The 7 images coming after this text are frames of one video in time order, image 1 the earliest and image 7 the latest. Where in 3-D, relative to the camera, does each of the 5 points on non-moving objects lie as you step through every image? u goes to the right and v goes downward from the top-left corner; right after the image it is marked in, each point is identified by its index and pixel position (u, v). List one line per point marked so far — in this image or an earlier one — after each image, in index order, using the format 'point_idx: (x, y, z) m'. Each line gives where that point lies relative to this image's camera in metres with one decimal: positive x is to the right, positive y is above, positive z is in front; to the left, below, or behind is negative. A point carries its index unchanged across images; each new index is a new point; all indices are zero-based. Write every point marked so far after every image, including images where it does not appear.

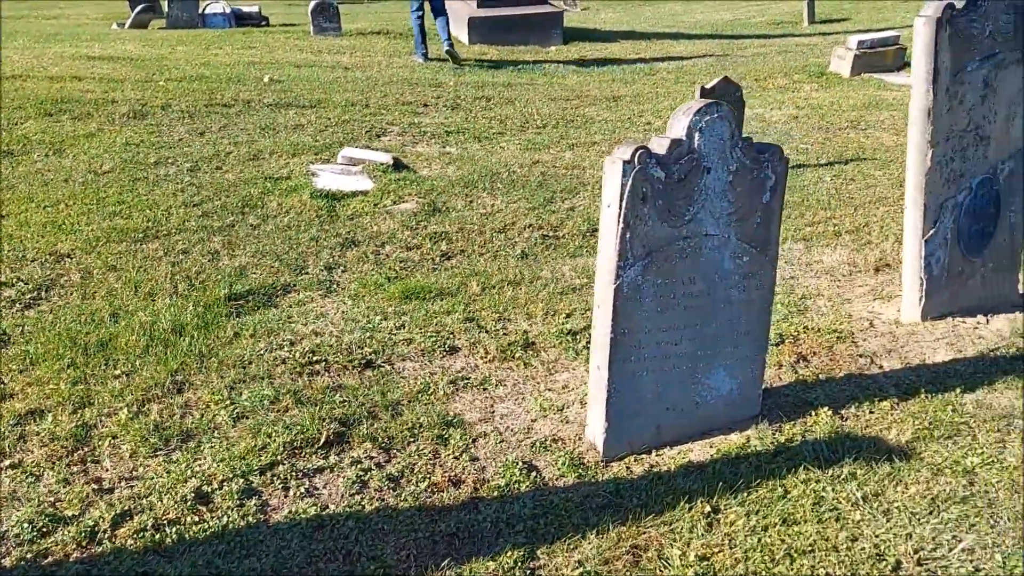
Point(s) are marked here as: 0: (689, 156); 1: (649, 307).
0: (+0.7, +0.5, +3.0) m
1: (+0.5, -0.1, +3.1) m
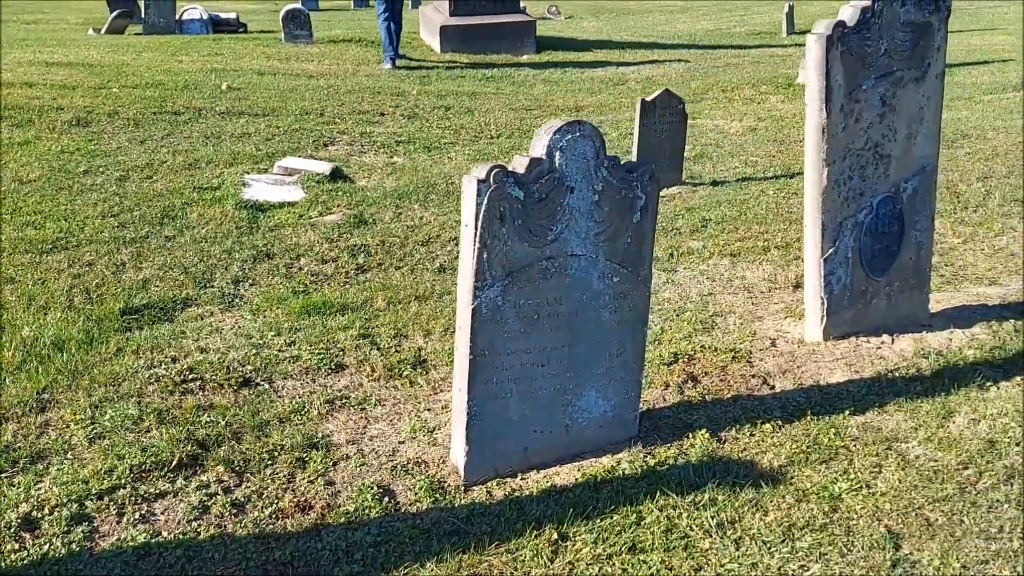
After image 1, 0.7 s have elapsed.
0: (+0.1, +0.4, +3.0) m
1: (0.0, -0.1, +3.0) m
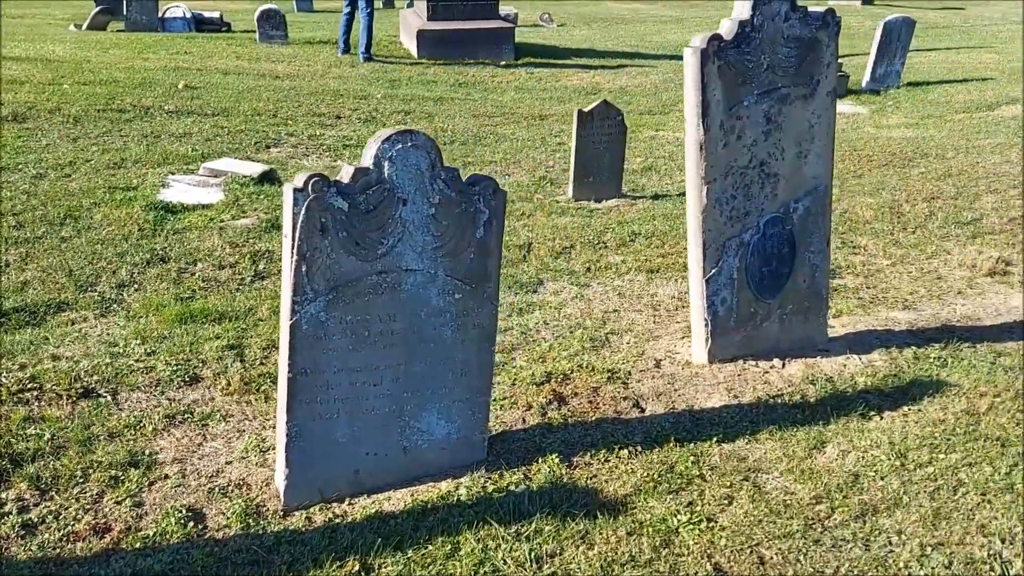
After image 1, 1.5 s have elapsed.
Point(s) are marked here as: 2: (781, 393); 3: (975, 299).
0: (-0.5, +0.3, +2.8) m
1: (-0.6, -0.2, +2.9) m
2: (+1.3, -0.5, +4.0) m
3: (+3.0, -0.1, +5.5) m
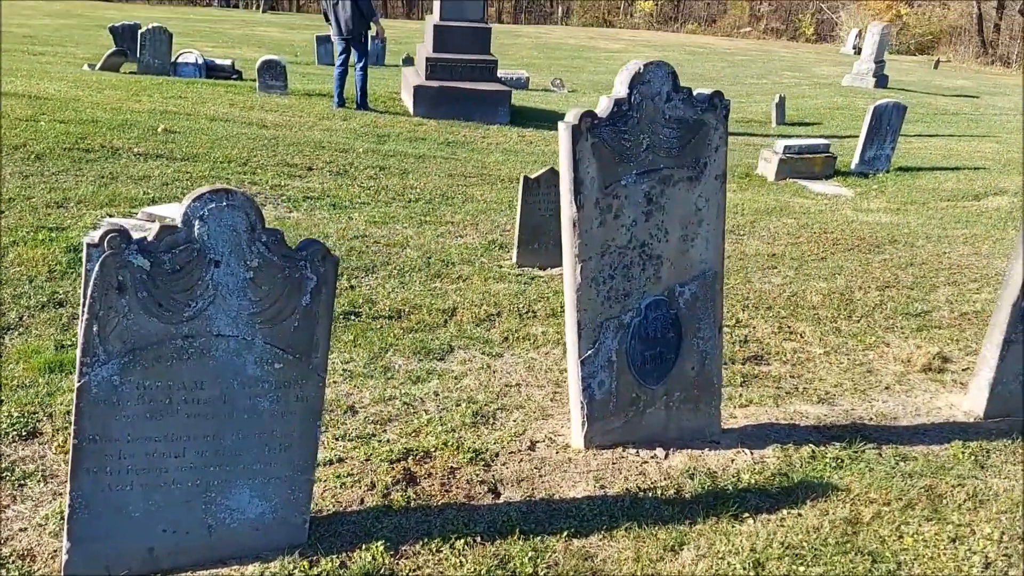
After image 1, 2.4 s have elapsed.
0: (-1.1, +0.1, +2.7) m
1: (-1.2, -0.4, +2.7) m
2: (+0.6, -0.9, +3.8) m
3: (+2.4, -0.7, +5.3) m
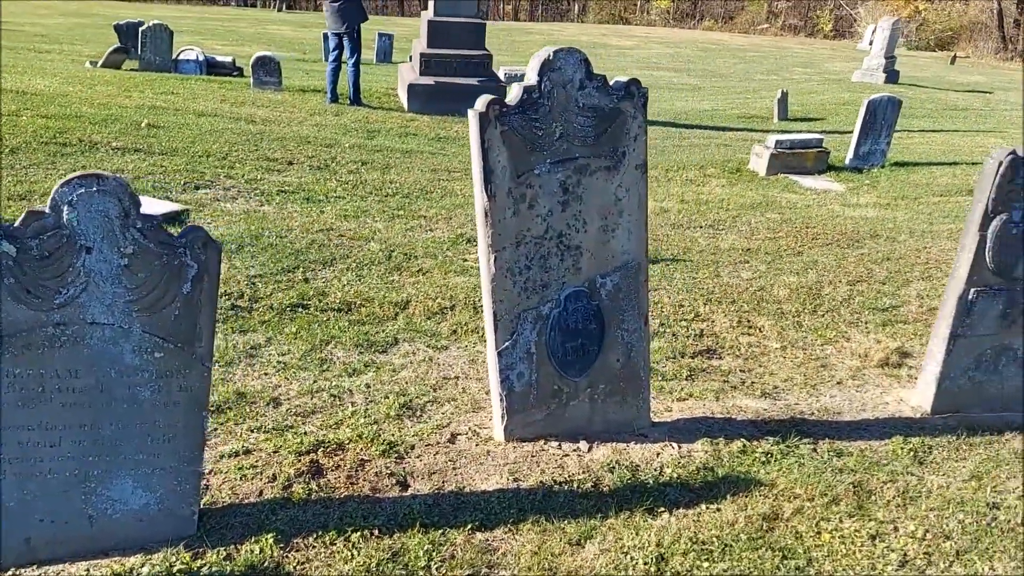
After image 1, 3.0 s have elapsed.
0: (-1.5, +0.2, +2.7) m
1: (-1.6, -0.4, +2.7) m
2: (+0.3, -0.9, +3.7) m
3: (+2.1, -0.6, +5.2) m
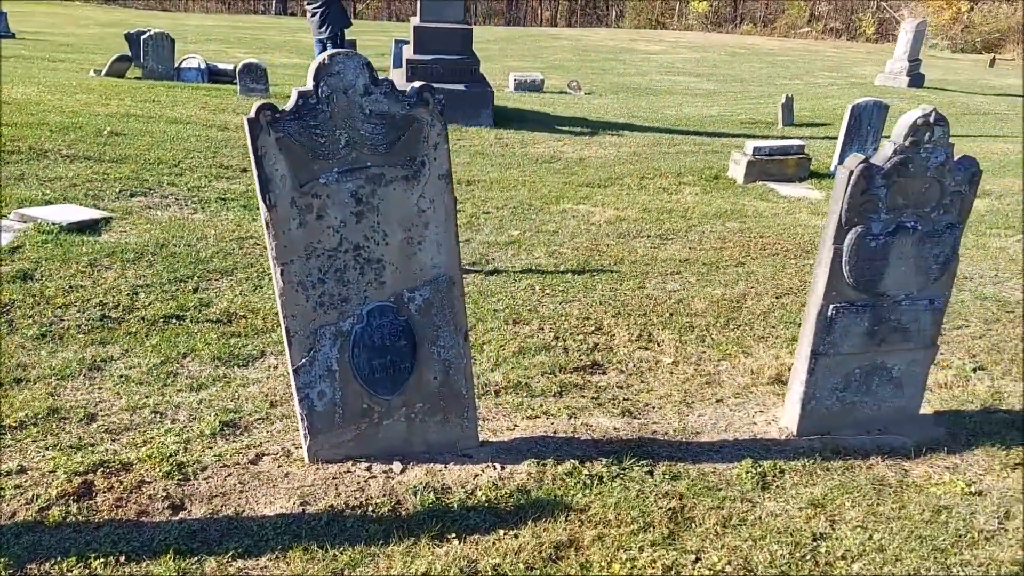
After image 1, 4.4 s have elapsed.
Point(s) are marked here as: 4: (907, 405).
0: (-2.4, +0.1, +2.6) m
1: (-2.6, -0.4, +2.6) m
2: (-0.6, -0.9, +3.6) m
3: (+1.3, -0.7, +5.0) m
4: (+2.2, -0.7, +4.7) m
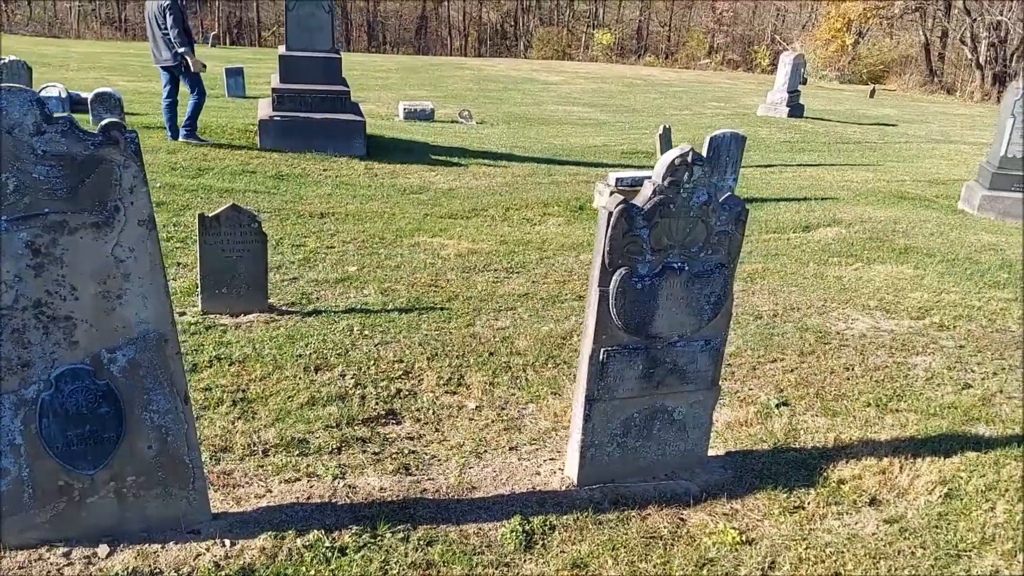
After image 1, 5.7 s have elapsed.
0: (-3.4, -0.1, +2.0) m
1: (-3.6, -0.7, +2.0) m
2: (-1.7, -1.2, +3.1) m
3: (0.0, -1.0, +4.7) m
4: (+1.0, -0.9, +4.5) m
